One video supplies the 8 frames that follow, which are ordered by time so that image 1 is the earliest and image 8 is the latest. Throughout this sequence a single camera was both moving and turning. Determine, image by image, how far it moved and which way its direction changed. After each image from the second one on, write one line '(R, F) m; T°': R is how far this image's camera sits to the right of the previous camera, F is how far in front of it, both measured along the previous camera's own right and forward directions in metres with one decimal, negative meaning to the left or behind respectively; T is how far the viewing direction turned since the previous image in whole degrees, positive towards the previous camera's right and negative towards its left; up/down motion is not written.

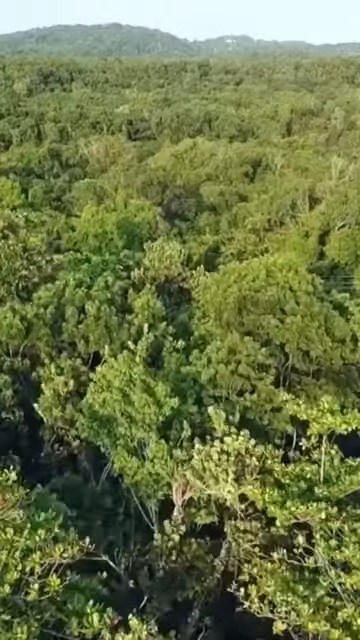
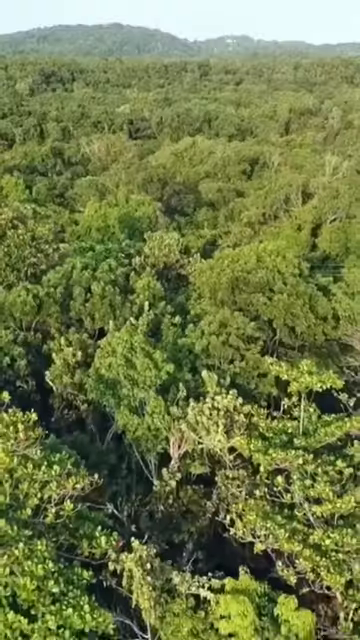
(+0.1, -1.6) m; 0°
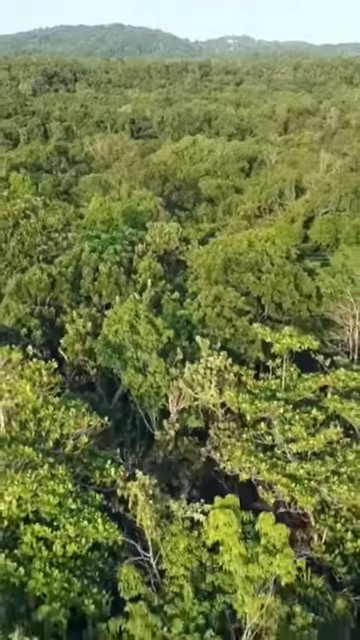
(0.0, -2.0) m; 0°
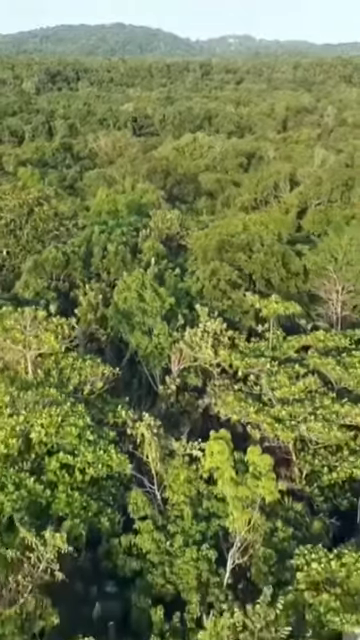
(0.0, -2.2) m; 0°
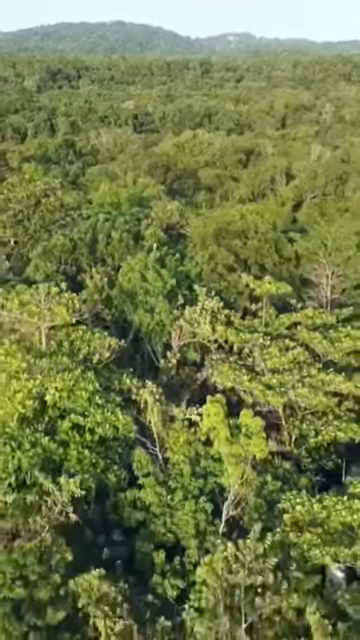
(0.0, -1.5) m; 0°
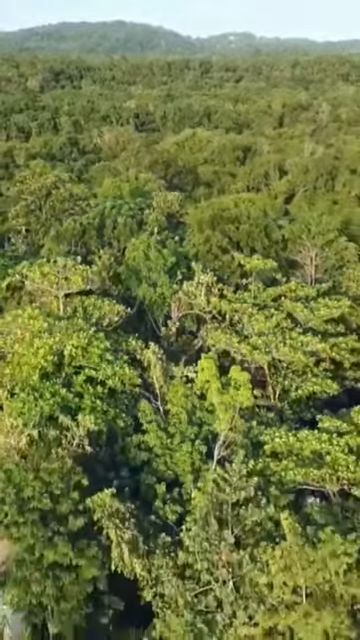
(0.0, -2.5) m; 0°
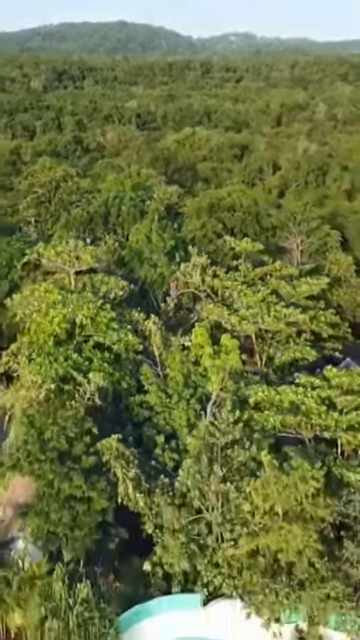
(+0.1, -2.5) m; 0°
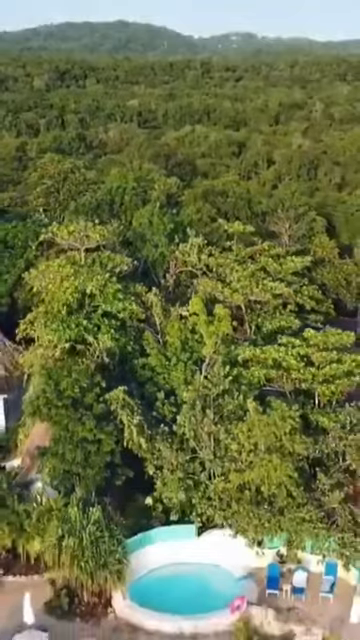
(+0.1, -2.6) m; 0°
